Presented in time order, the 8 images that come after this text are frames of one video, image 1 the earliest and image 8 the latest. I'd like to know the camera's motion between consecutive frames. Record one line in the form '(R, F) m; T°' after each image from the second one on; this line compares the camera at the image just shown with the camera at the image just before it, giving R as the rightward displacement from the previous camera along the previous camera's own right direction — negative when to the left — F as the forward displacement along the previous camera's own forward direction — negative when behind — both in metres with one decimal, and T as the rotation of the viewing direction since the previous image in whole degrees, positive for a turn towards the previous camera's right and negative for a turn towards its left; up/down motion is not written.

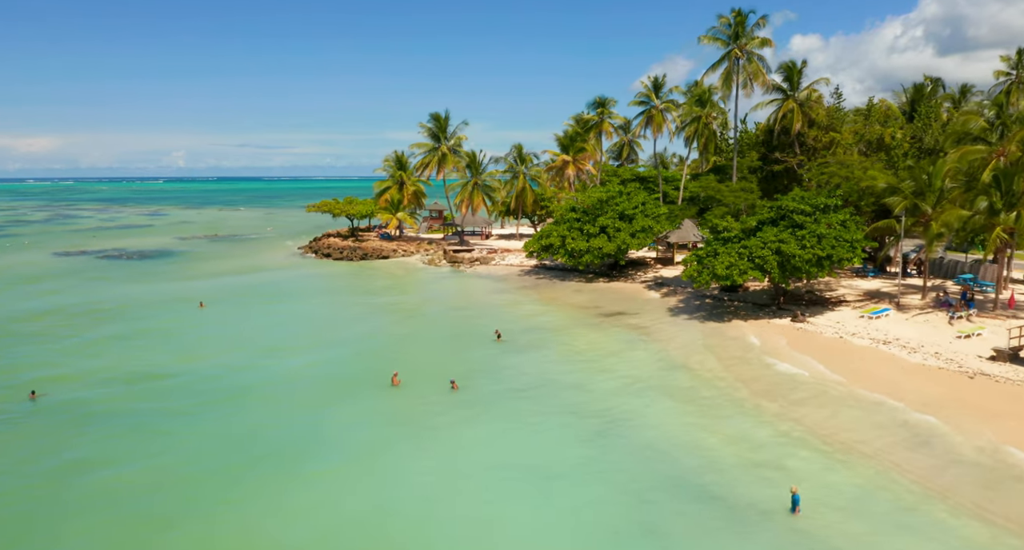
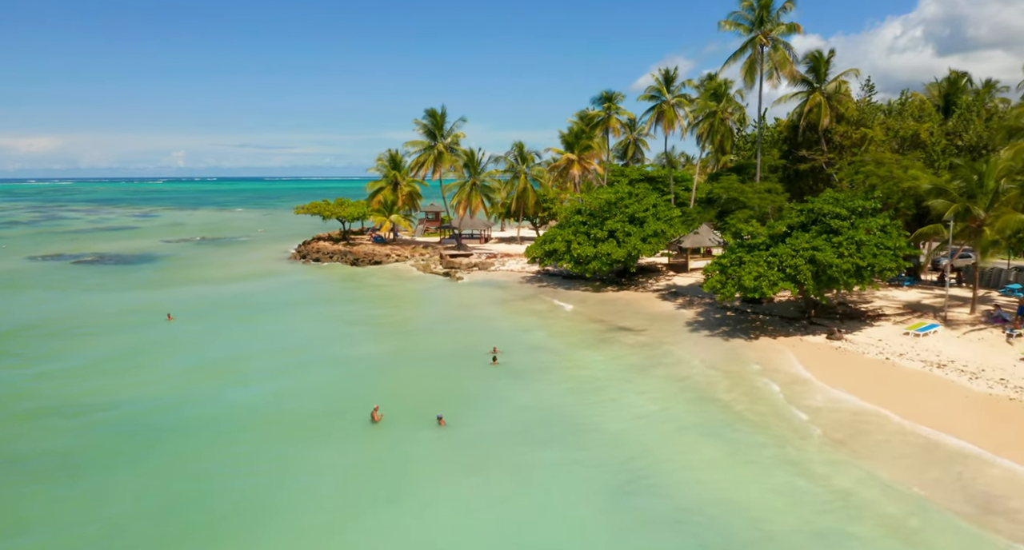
(-0.1, +3.6) m; 0°
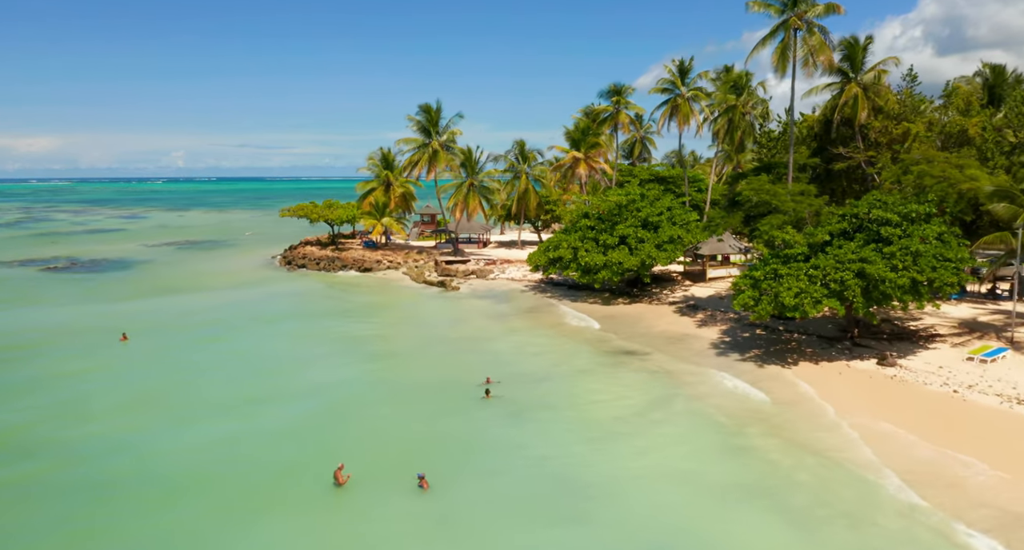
(-0.1, +4.1) m; 0°
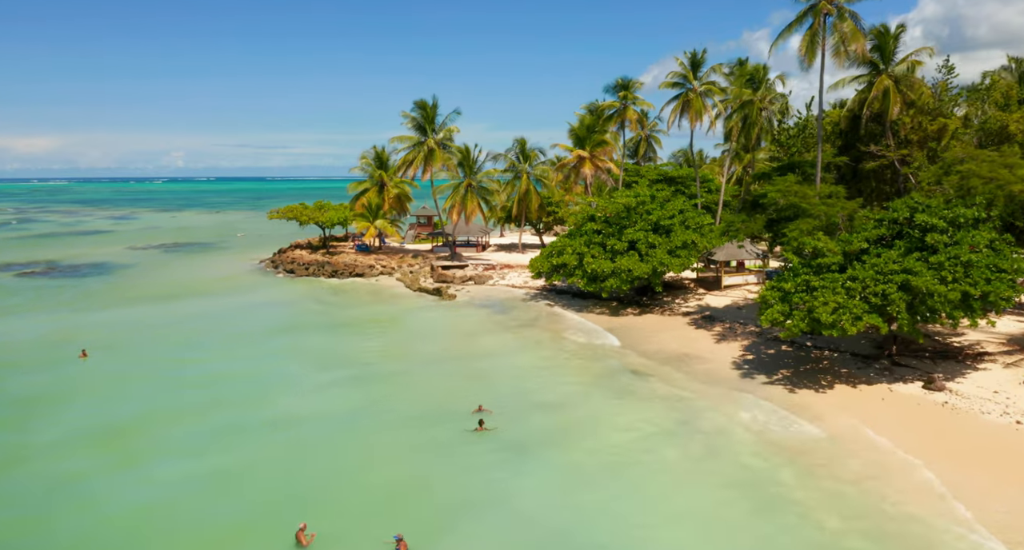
(0.0, +2.9) m; 0°
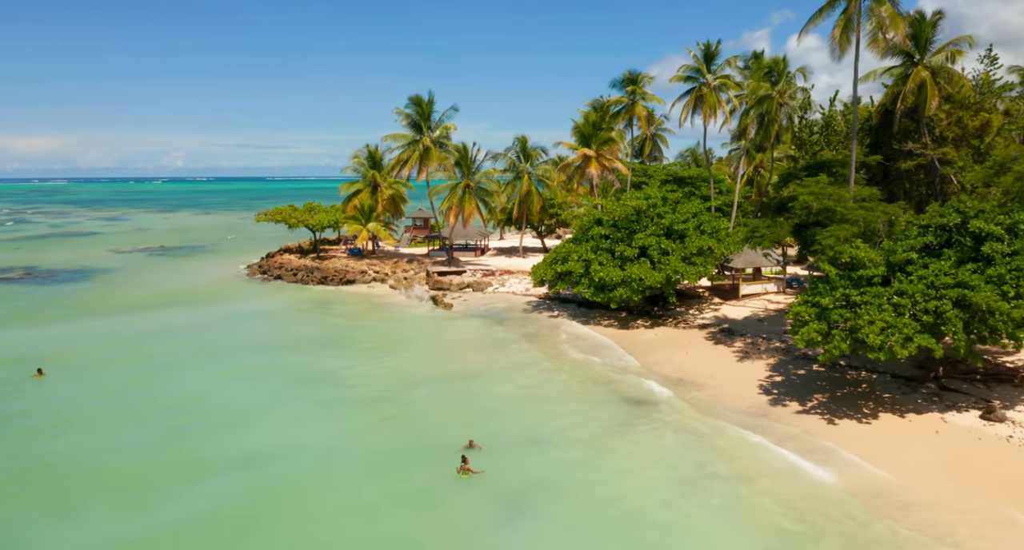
(0.0, +2.8) m; 0°
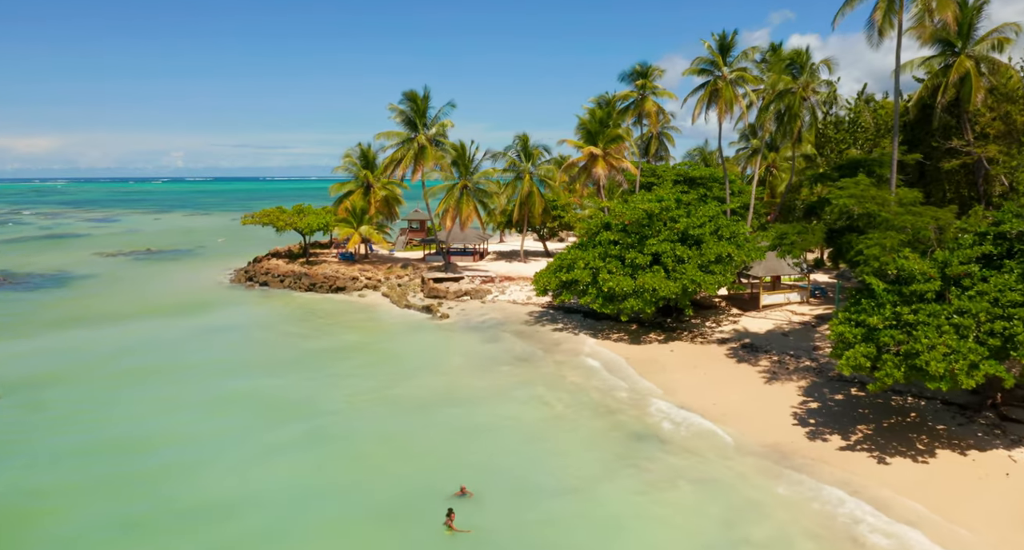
(0.0, +2.8) m; 0°
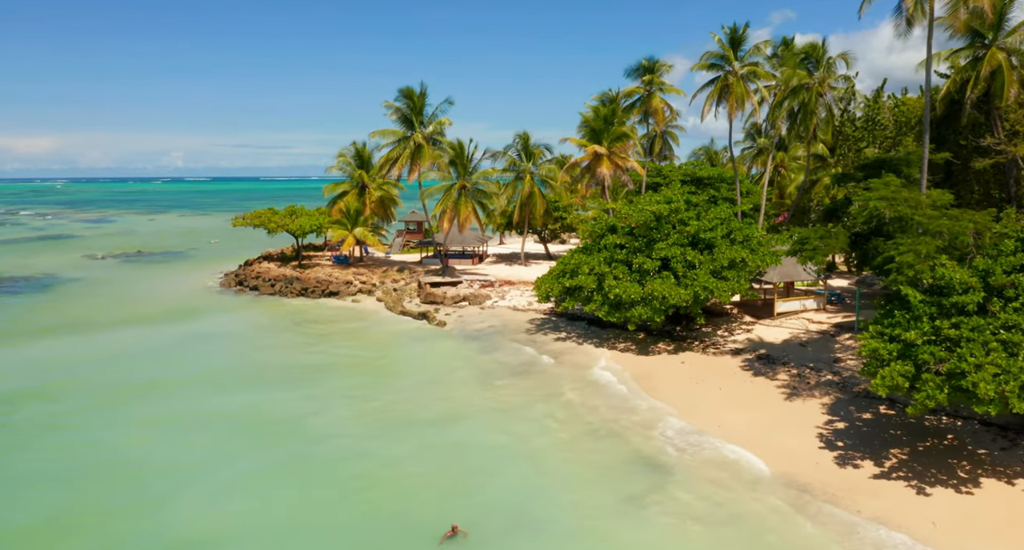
(0.0, +1.7) m; 0°
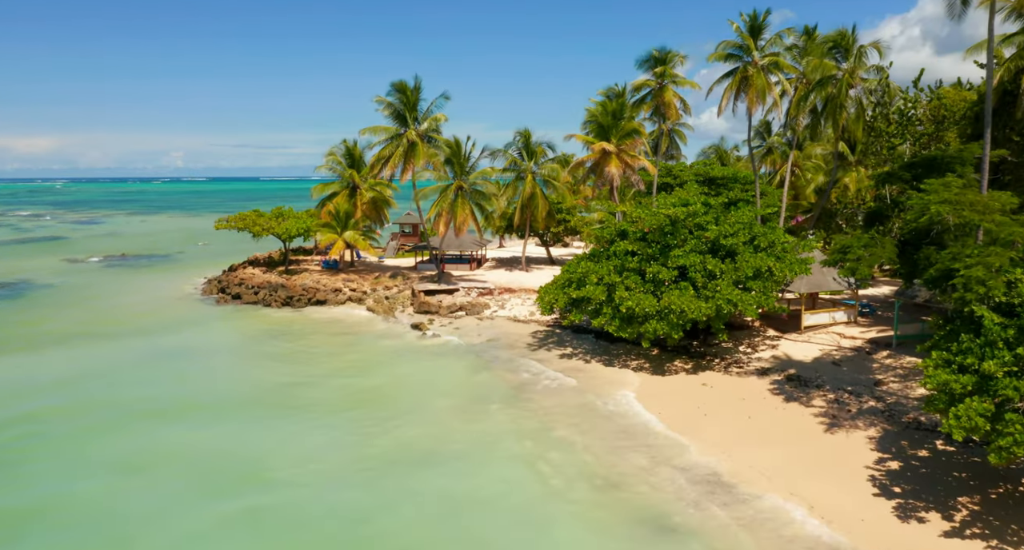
(0.0, +2.8) m; 0°
